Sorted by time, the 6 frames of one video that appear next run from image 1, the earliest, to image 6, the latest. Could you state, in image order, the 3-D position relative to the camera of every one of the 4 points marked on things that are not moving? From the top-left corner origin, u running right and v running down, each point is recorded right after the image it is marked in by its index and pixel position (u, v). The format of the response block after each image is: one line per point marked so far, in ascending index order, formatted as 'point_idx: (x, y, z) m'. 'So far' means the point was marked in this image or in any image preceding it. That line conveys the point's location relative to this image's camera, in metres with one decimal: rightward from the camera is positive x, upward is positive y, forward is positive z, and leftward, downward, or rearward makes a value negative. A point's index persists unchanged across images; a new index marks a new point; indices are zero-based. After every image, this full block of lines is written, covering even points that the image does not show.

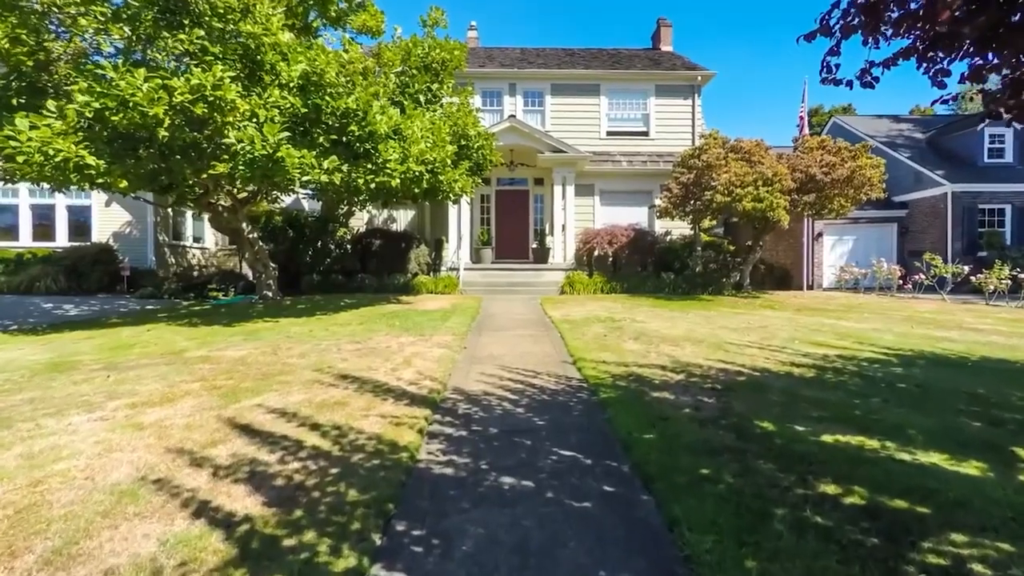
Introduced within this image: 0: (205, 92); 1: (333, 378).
0: (-5.2, +3.3, +9.0) m
1: (-2.2, -1.1, +6.5) m
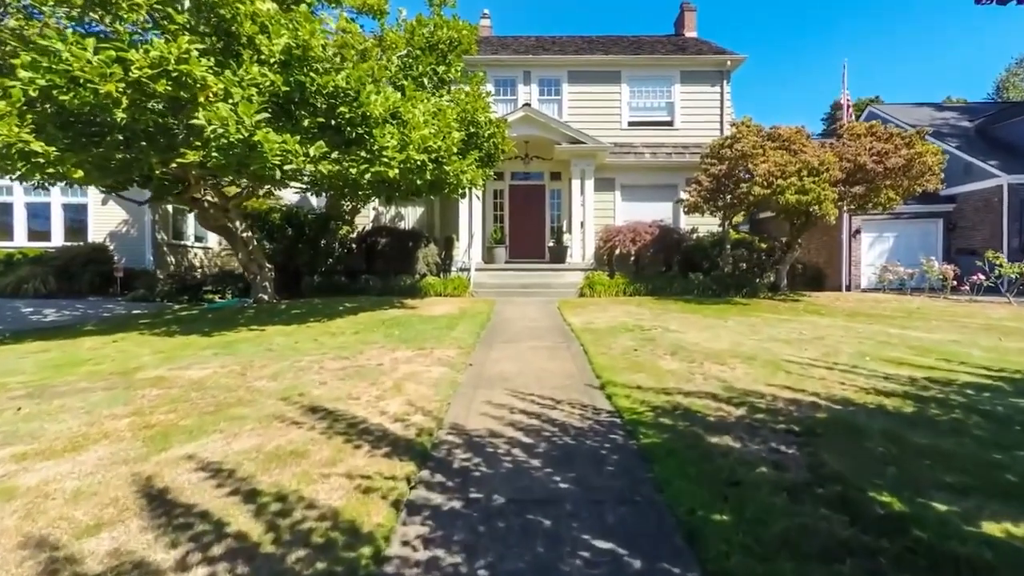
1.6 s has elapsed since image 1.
0: (-5.0, +3.2, +7.7) m
1: (-2.0, -1.2, +5.1) m
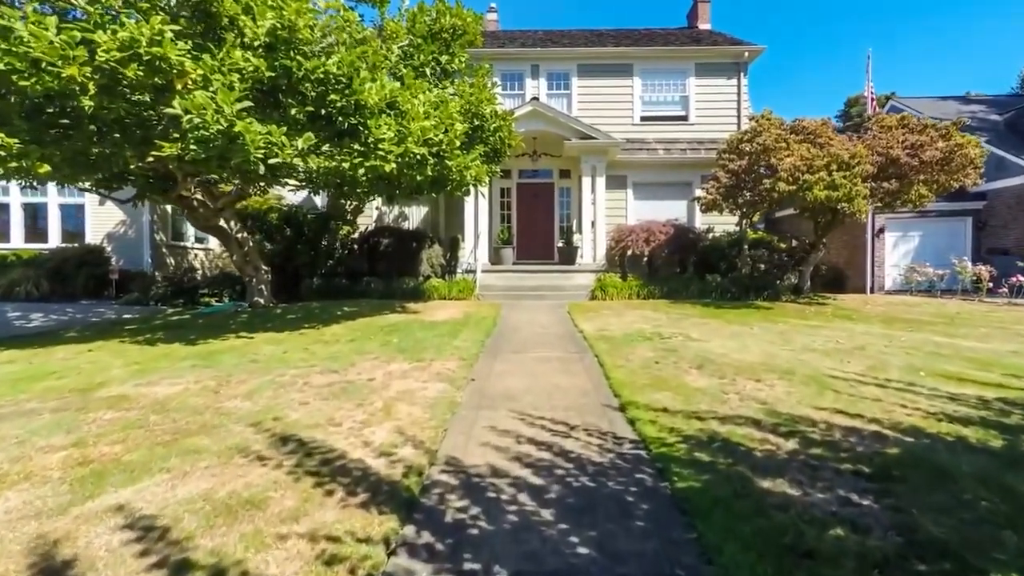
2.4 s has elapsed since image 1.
0: (-4.9, +3.1, +7.0) m
1: (-2.0, -1.3, +4.4) m
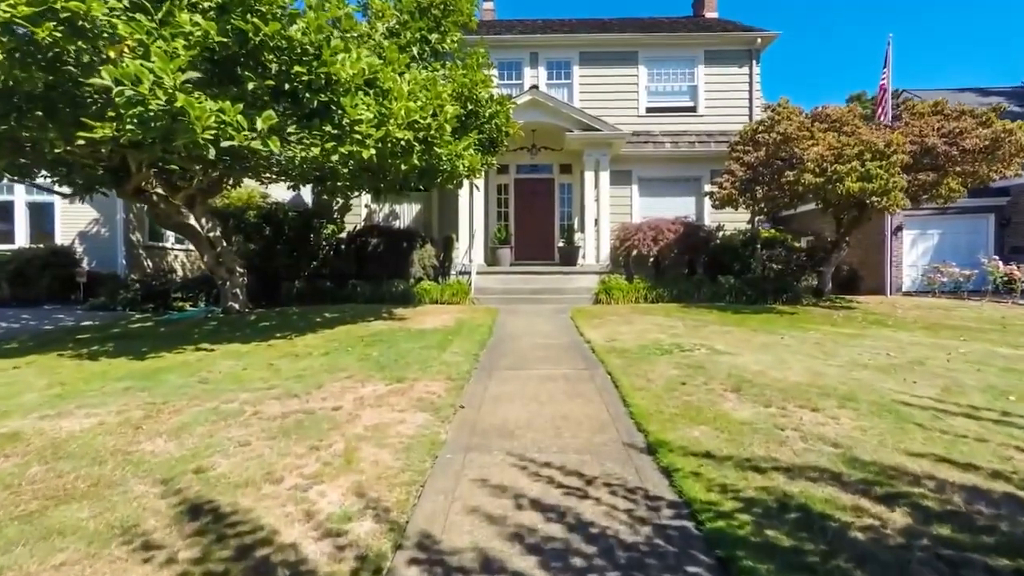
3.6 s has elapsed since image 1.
0: (-4.9, +3.0, +5.8) m
1: (-2.0, -1.3, +3.1) m
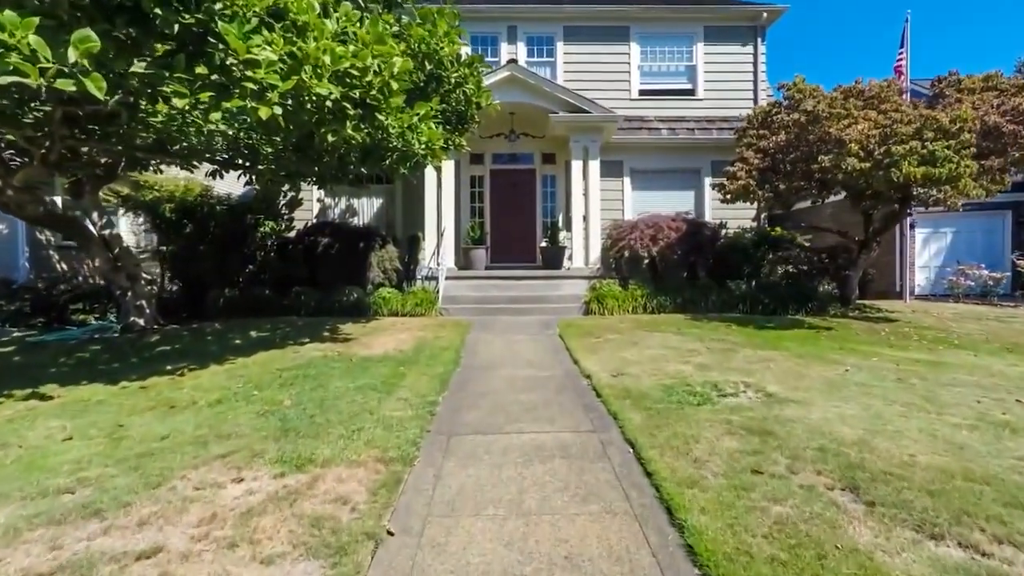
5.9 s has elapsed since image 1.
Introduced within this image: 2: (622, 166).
0: (-5.2, +2.8, +3.1) m
1: (-2.1, -1.6, +0.6) m
2: (+3.4, +3.7, +16.2) m
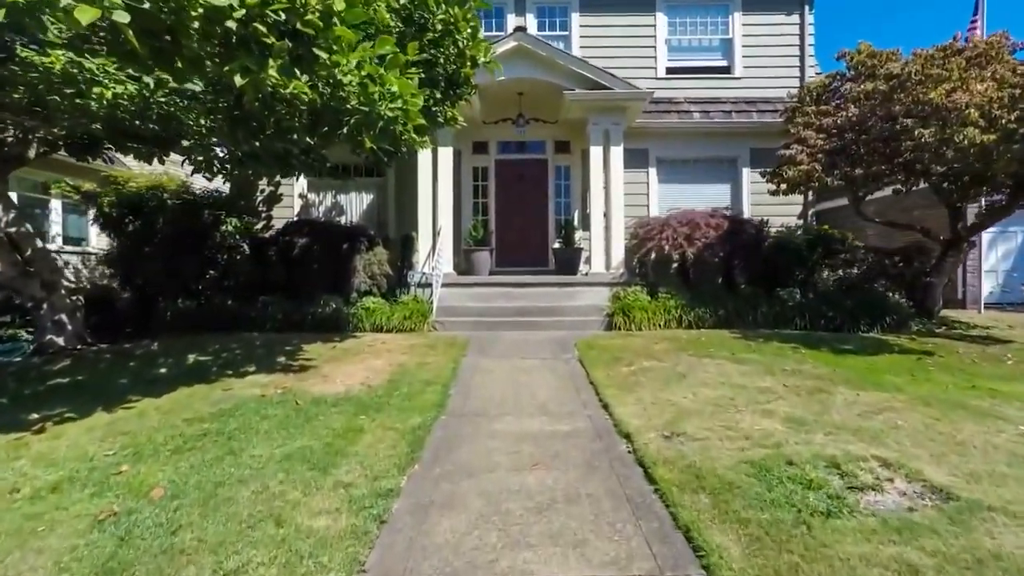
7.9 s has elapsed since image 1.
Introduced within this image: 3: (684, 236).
0: (-5.2, +2.7, +1.1) m
1: (-2.2, -1.7, -1.5) m
2: (+3.6, +3.5, +14.0) m
3: (+3.8, +1.2, +11.6) m
